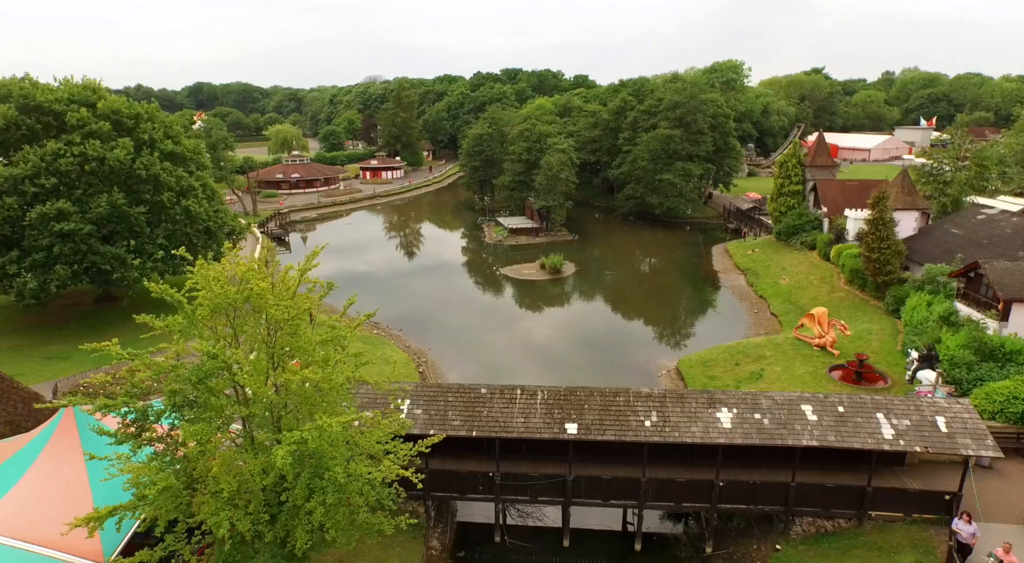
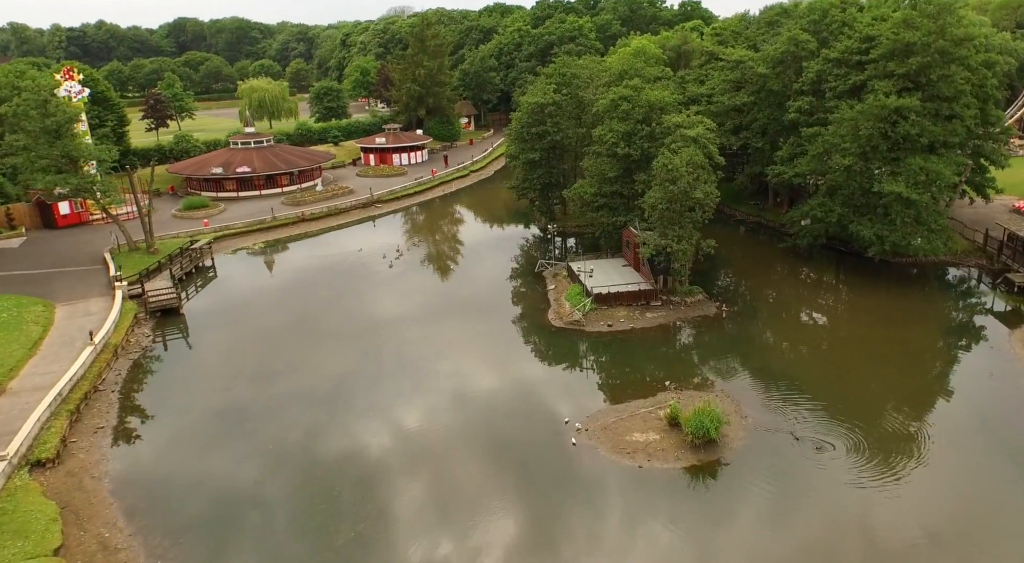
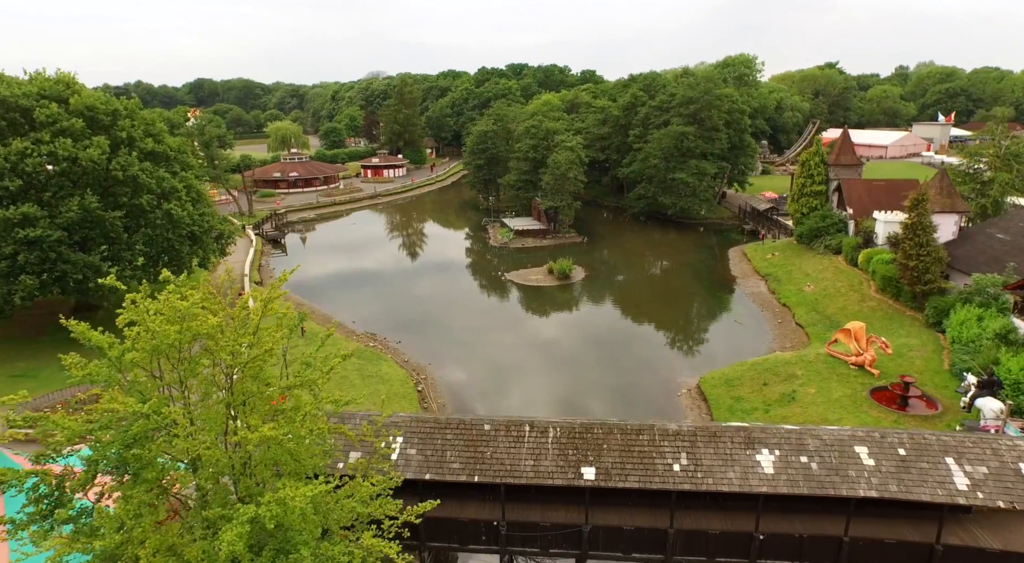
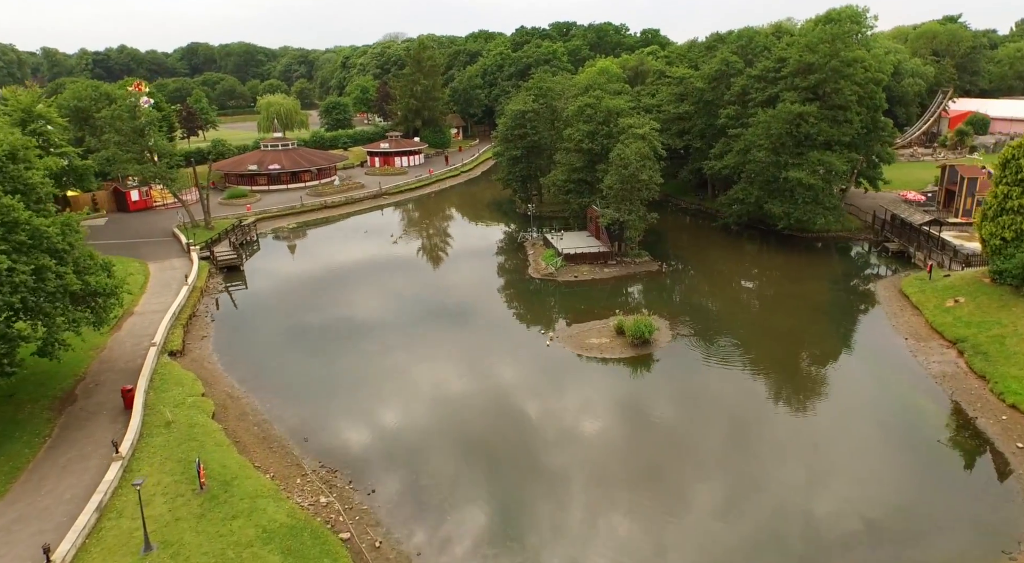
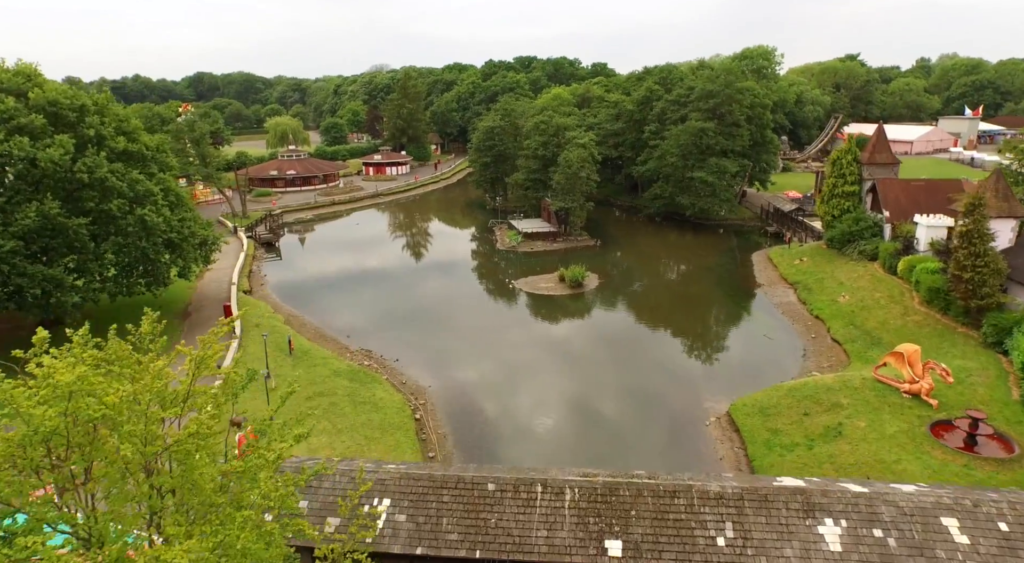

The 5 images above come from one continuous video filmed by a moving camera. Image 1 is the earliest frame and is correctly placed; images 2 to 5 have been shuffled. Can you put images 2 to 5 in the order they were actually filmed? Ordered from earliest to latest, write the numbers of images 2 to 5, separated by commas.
3, 5, 4, 2
